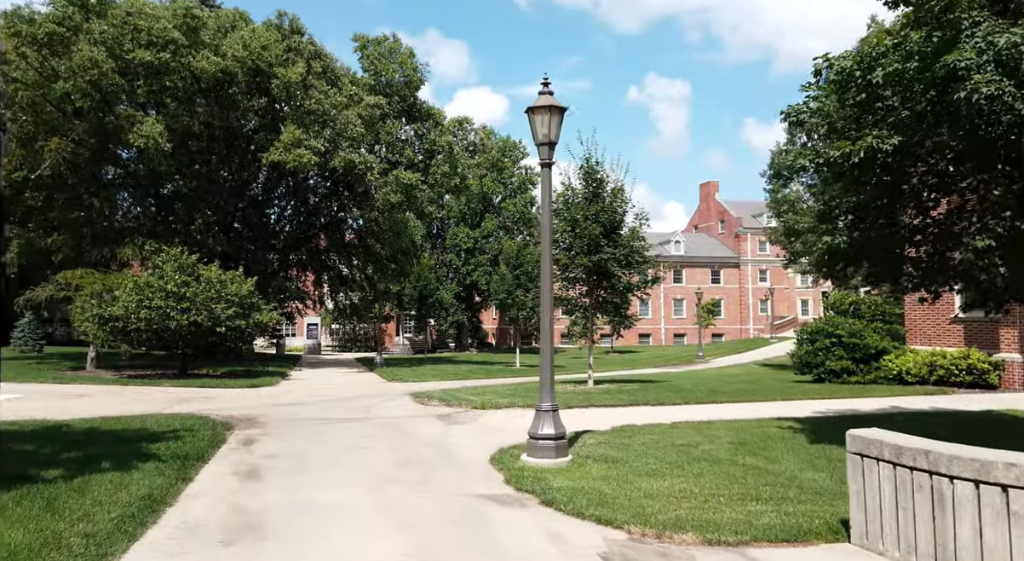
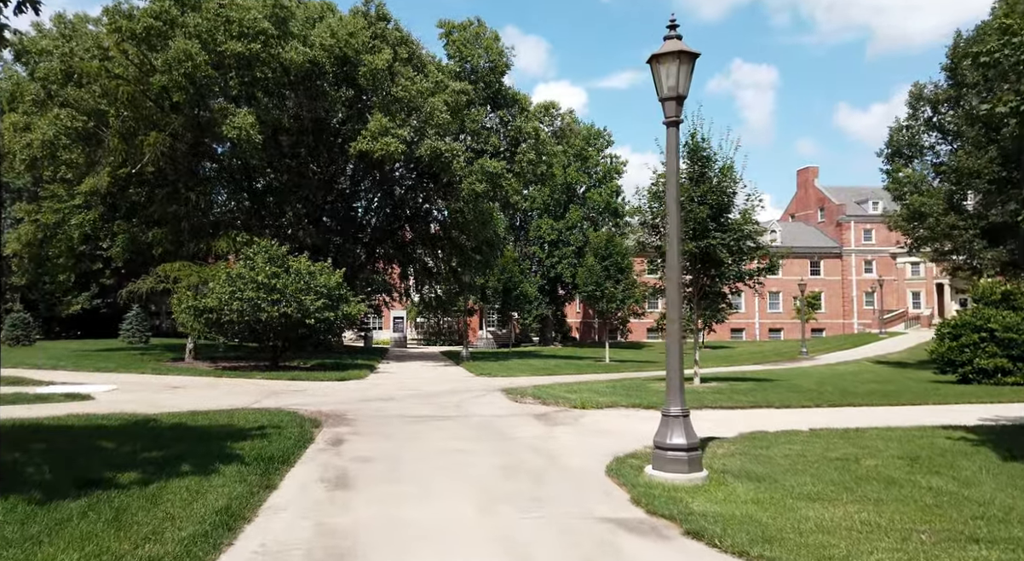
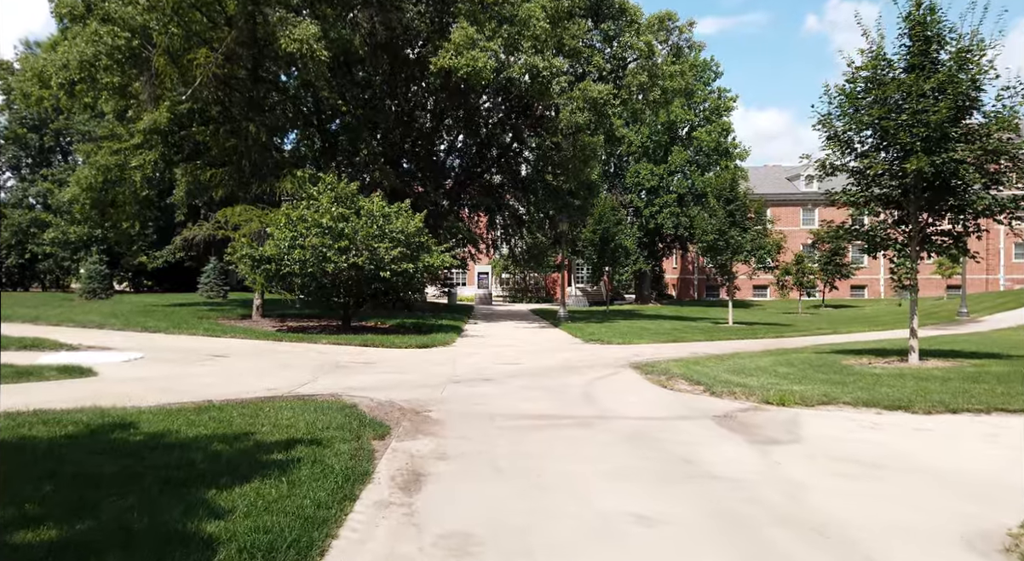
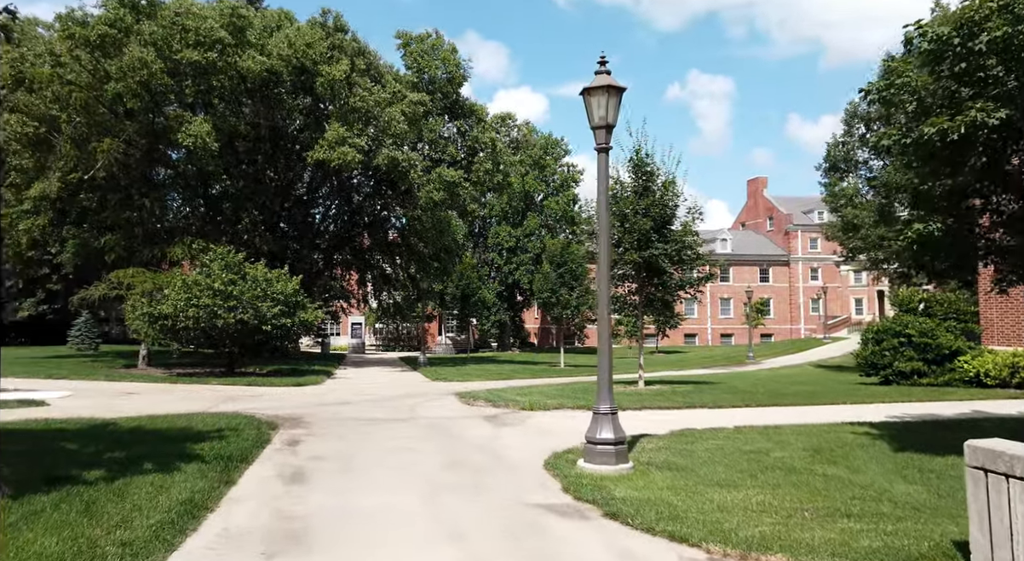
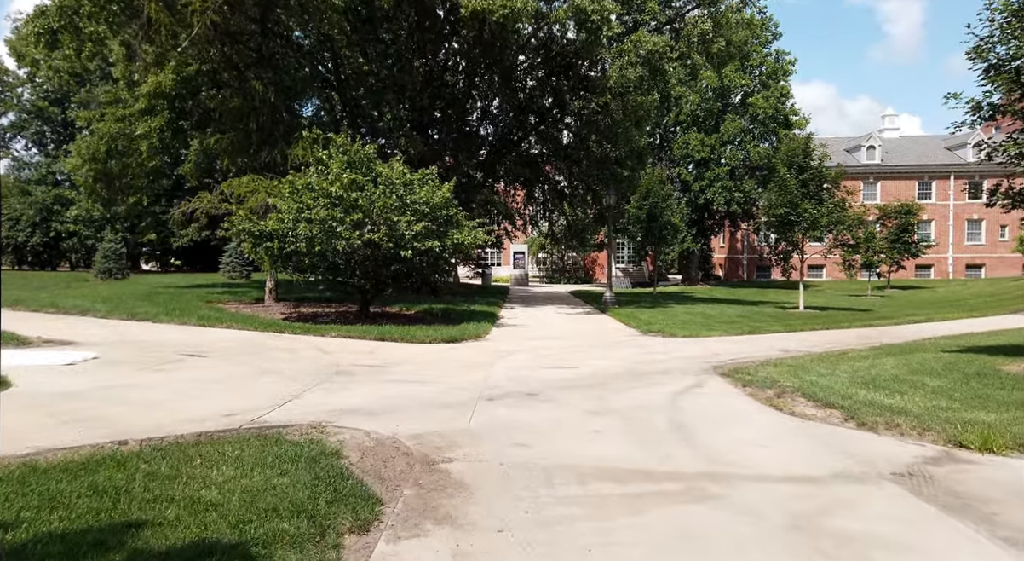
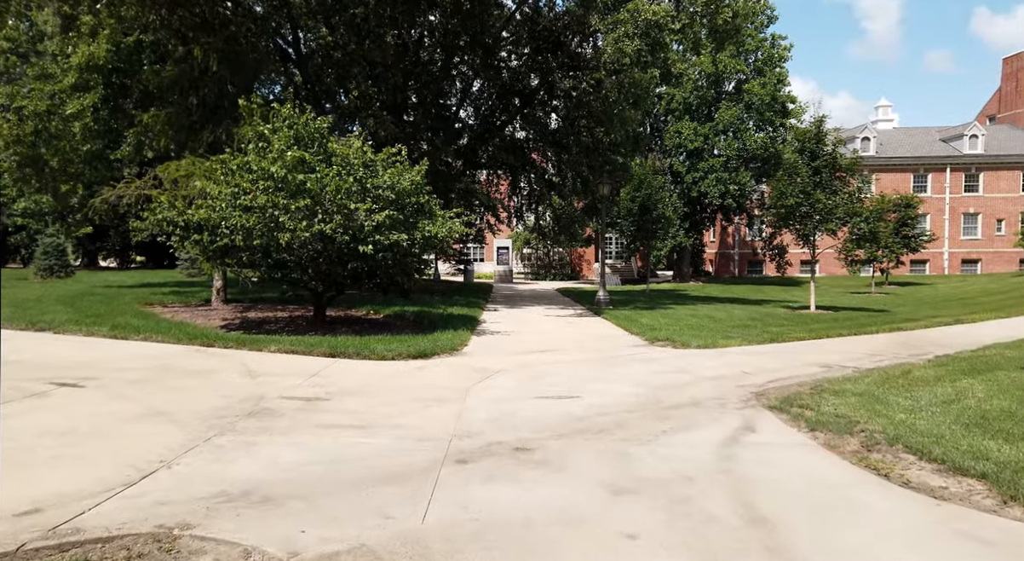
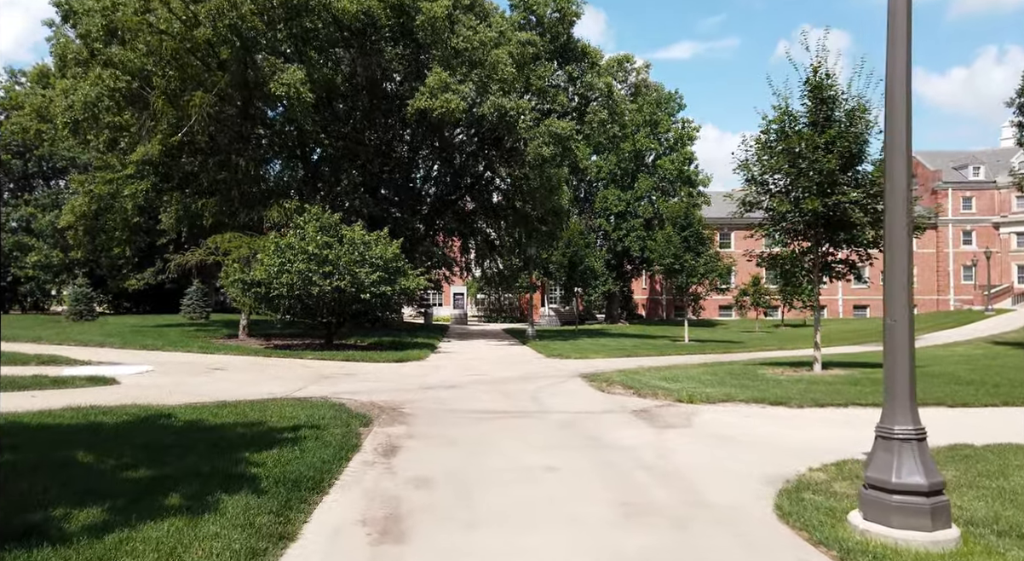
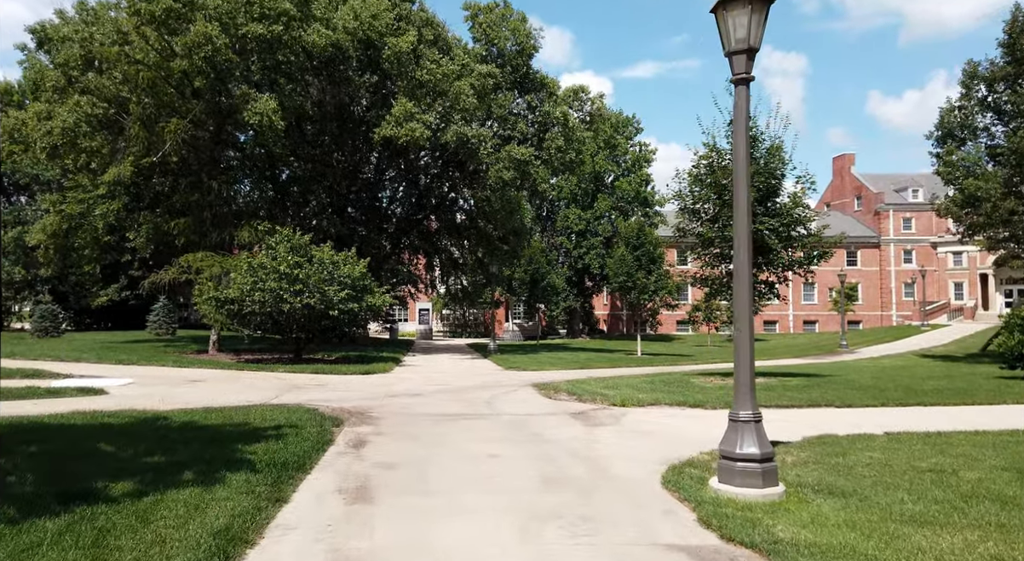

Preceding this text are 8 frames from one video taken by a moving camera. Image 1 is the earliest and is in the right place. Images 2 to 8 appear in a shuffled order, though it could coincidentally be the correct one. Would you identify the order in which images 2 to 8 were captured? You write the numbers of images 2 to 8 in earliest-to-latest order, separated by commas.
4, 2, 8, 7, 3, 5, 6
